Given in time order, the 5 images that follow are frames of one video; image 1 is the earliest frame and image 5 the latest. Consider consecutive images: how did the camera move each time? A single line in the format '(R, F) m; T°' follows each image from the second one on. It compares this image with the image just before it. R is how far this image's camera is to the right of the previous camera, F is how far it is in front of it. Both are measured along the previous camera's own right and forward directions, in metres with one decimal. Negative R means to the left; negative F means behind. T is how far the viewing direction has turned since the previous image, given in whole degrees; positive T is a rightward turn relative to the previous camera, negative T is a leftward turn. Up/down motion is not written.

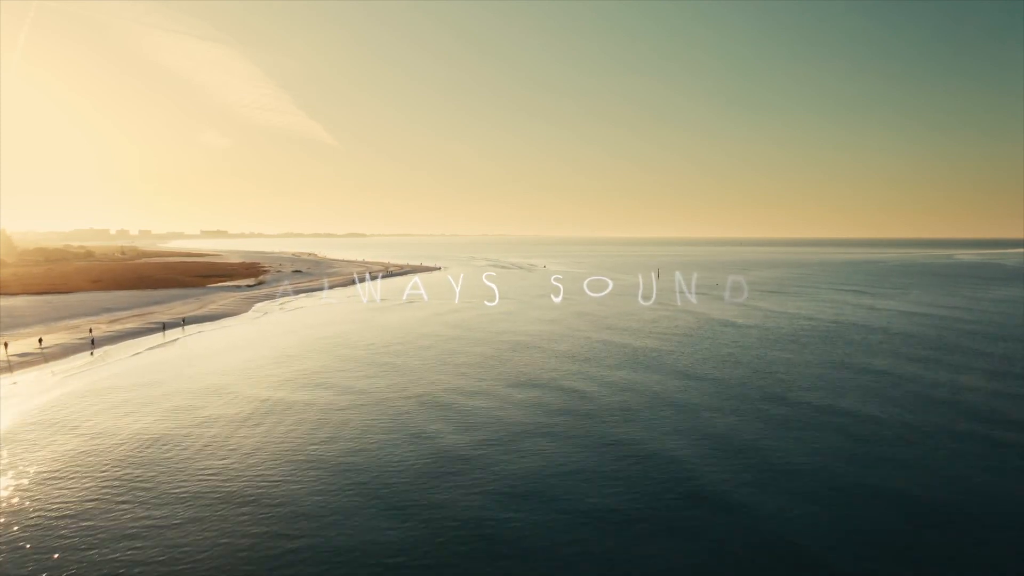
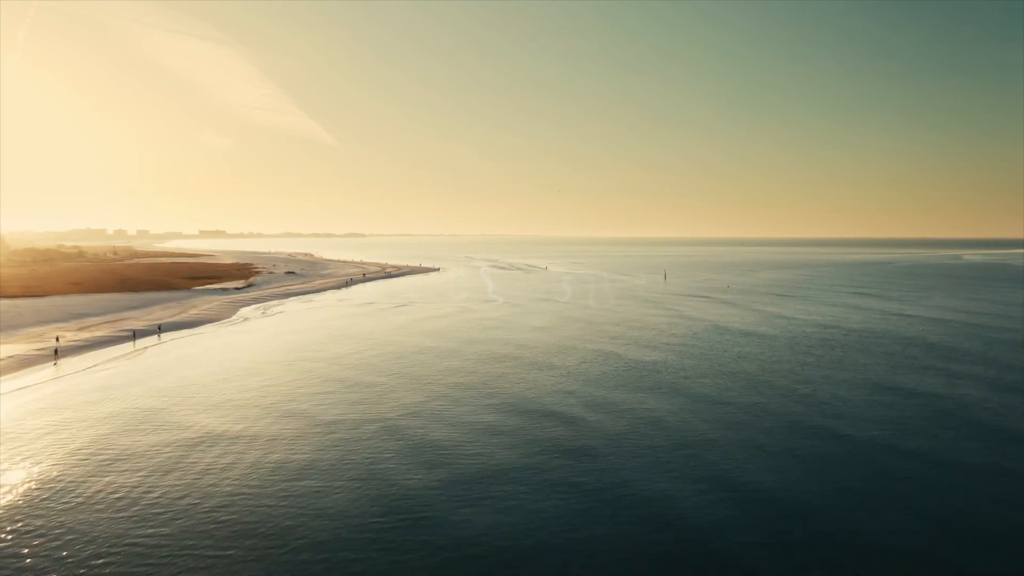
(-0.2, +3.8) m; 0°
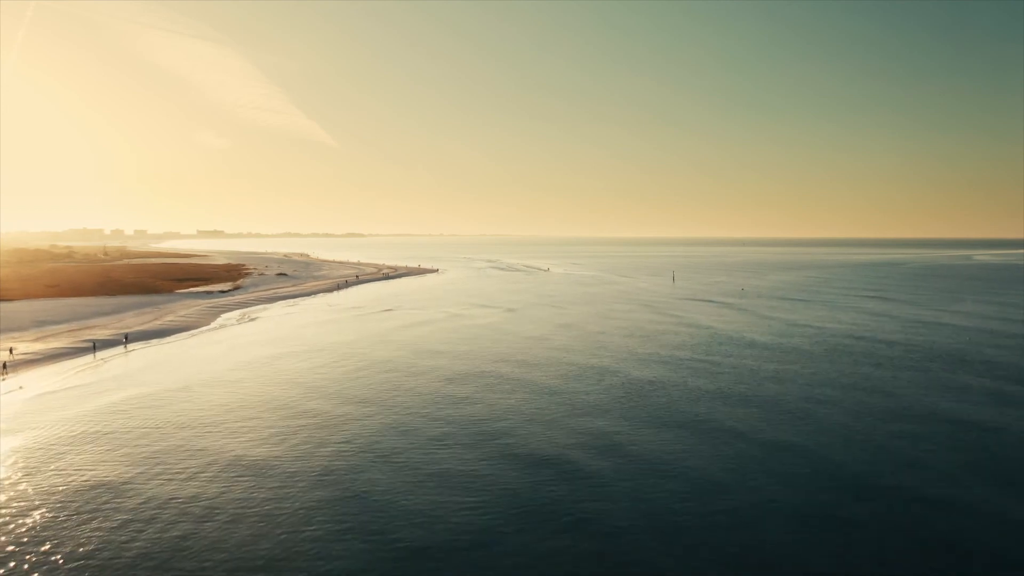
(-0.3, +4.5) m; 0°
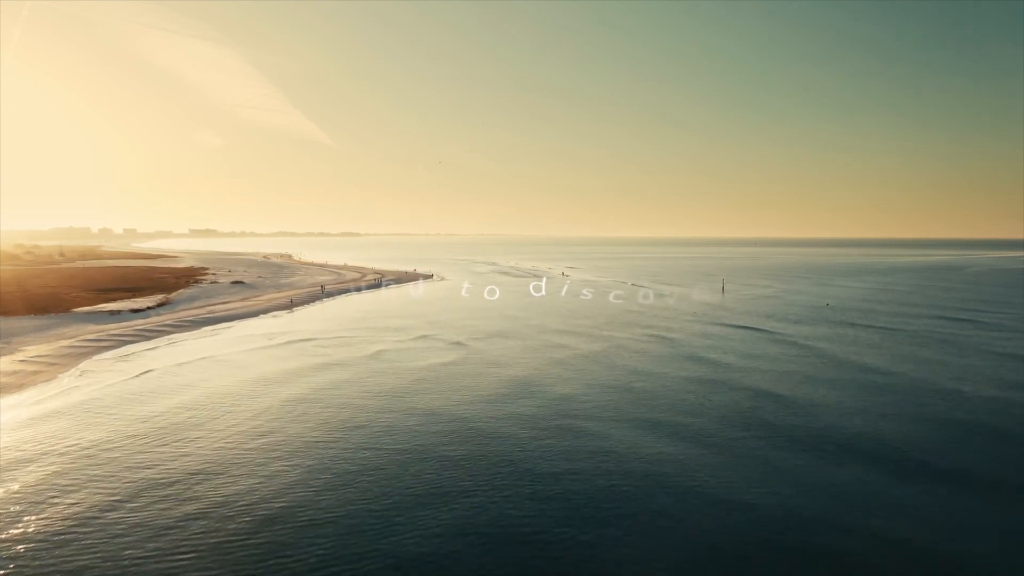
(-1.9, +19.7) m; 0°
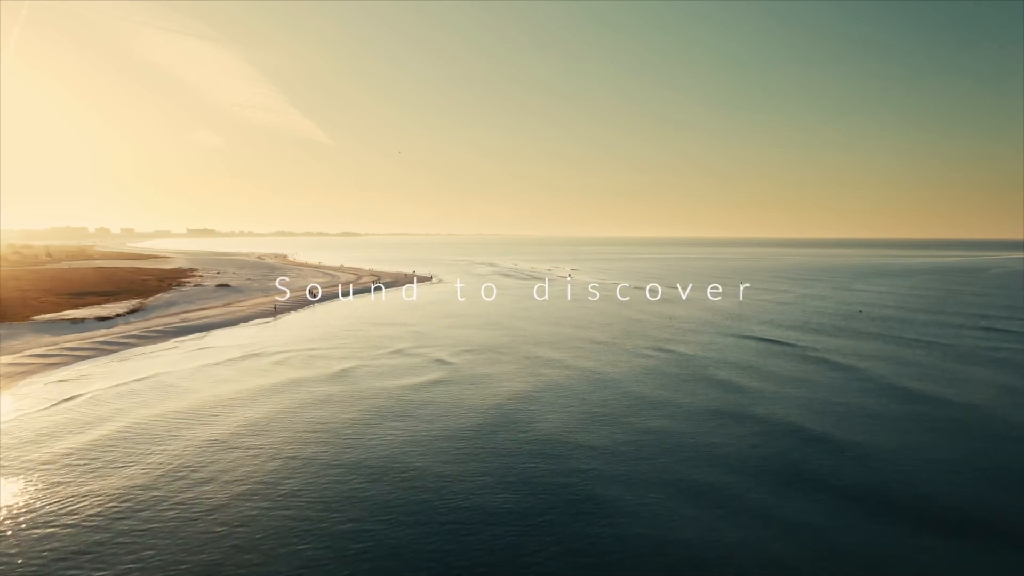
(-0.6, +5.2) m; 0°
